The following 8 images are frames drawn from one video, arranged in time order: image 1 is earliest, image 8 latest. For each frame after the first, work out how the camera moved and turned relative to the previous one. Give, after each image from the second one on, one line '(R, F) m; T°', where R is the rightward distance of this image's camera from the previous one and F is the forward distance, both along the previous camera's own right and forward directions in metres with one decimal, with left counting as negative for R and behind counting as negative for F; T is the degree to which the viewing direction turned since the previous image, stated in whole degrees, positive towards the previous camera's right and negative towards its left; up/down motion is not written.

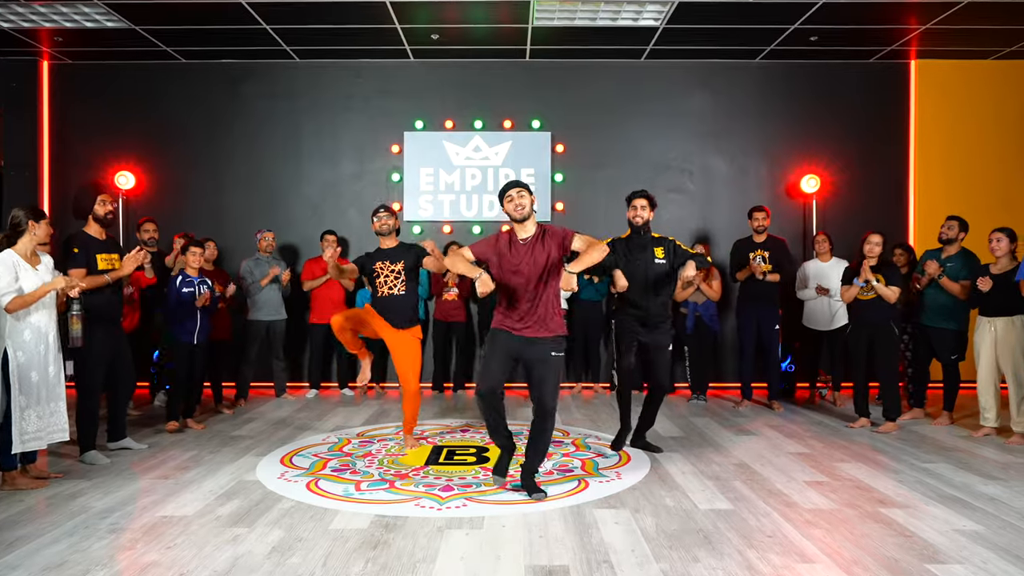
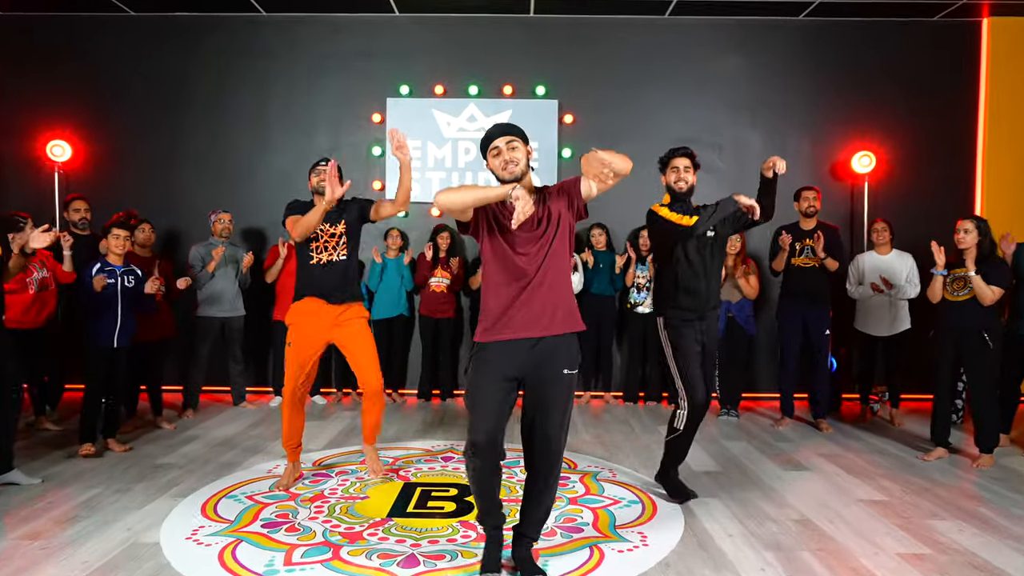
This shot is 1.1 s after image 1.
(+0.1, +0.9) m; 0°
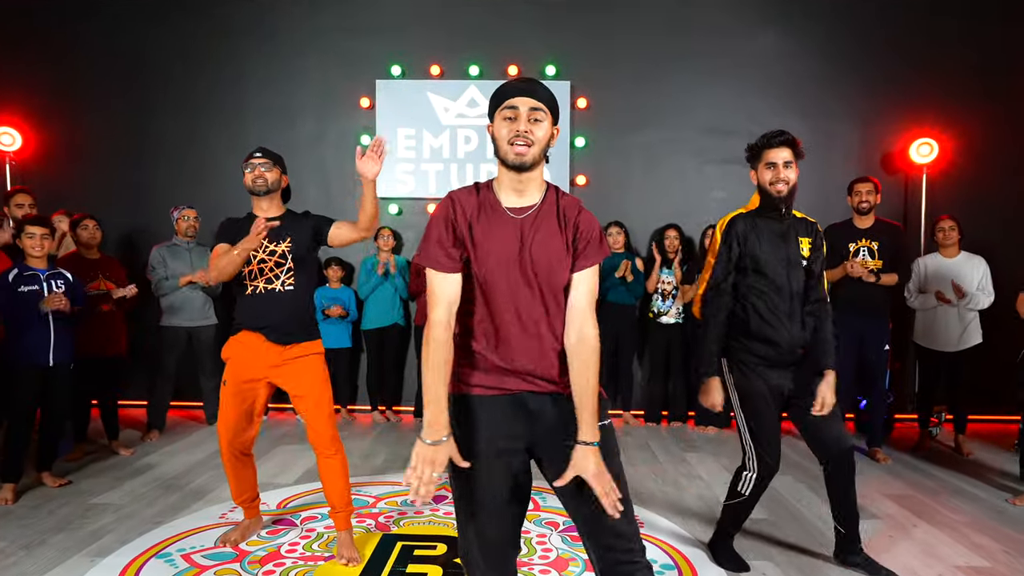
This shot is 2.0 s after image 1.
(0.0, +0.7) m; -1°
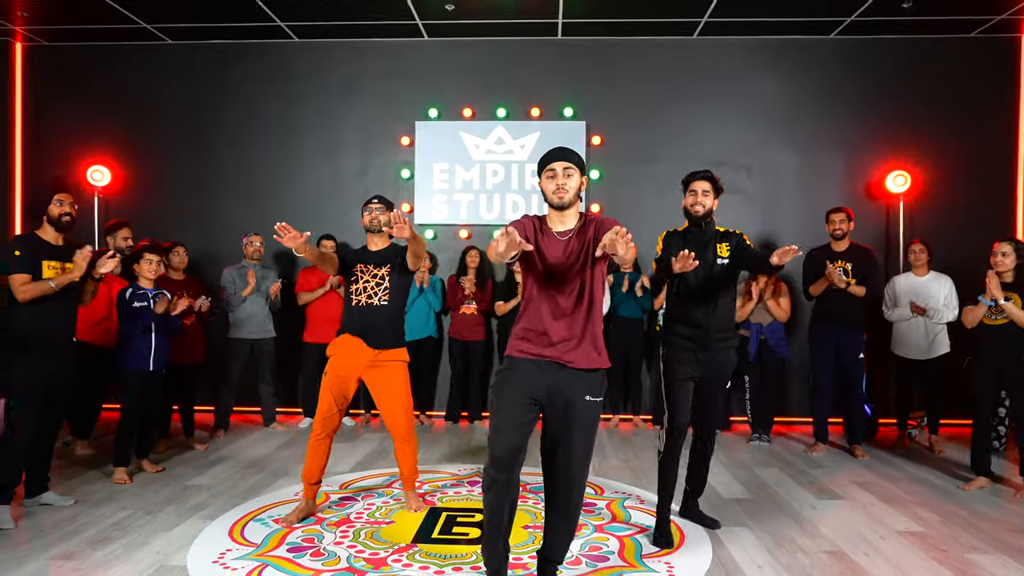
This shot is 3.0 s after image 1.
(0.0, -0.7) m; -2°
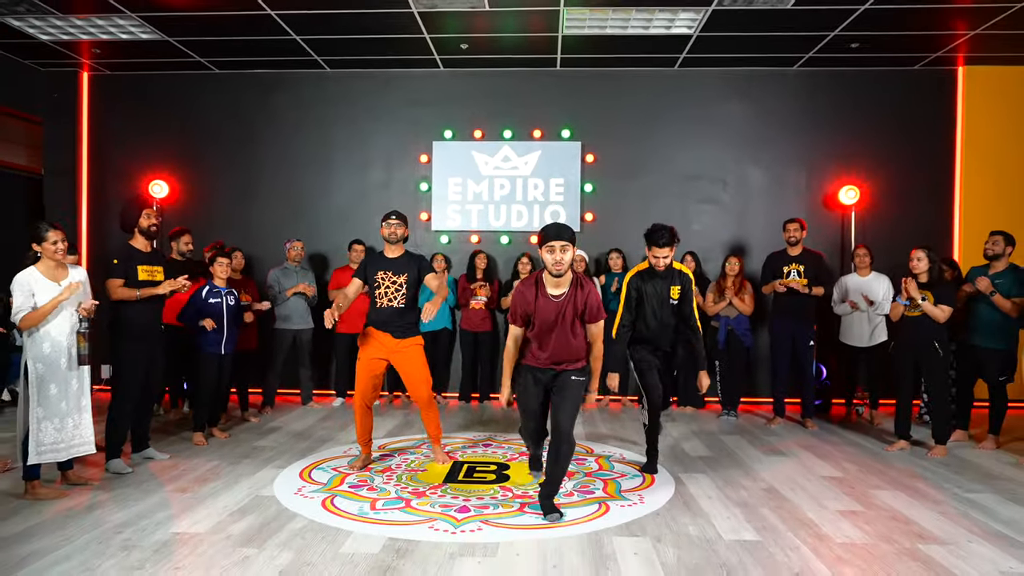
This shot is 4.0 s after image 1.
(-0.1, -0.9) m; 0°
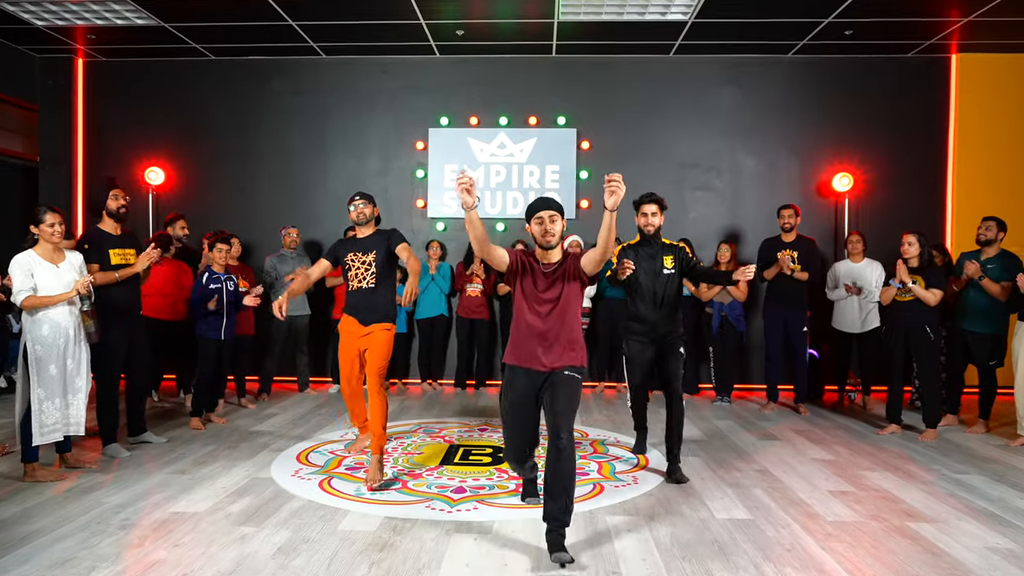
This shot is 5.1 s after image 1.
(0.0, 0.0) m; 0°
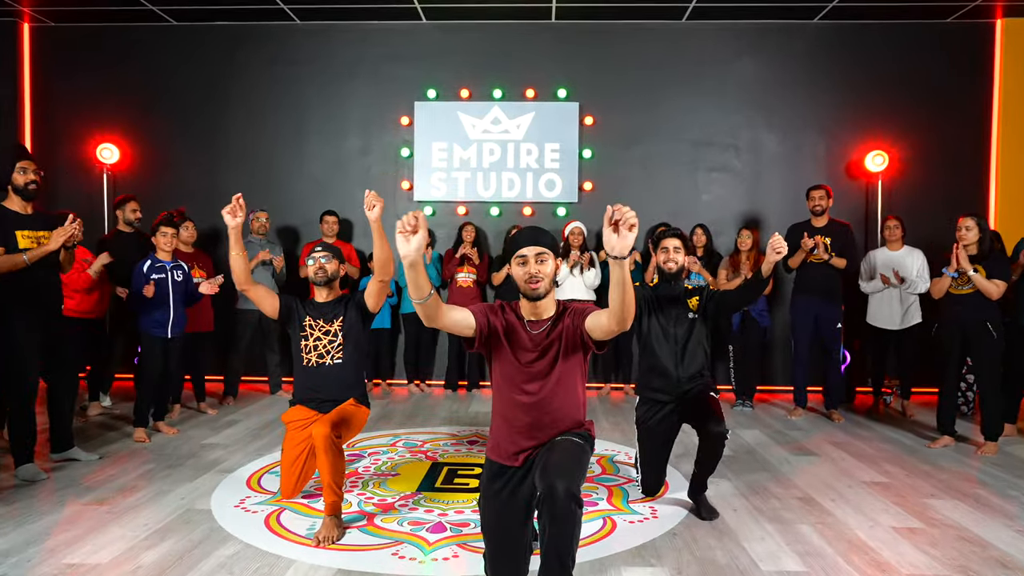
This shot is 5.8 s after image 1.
(0.0, +0.7) m; 0°
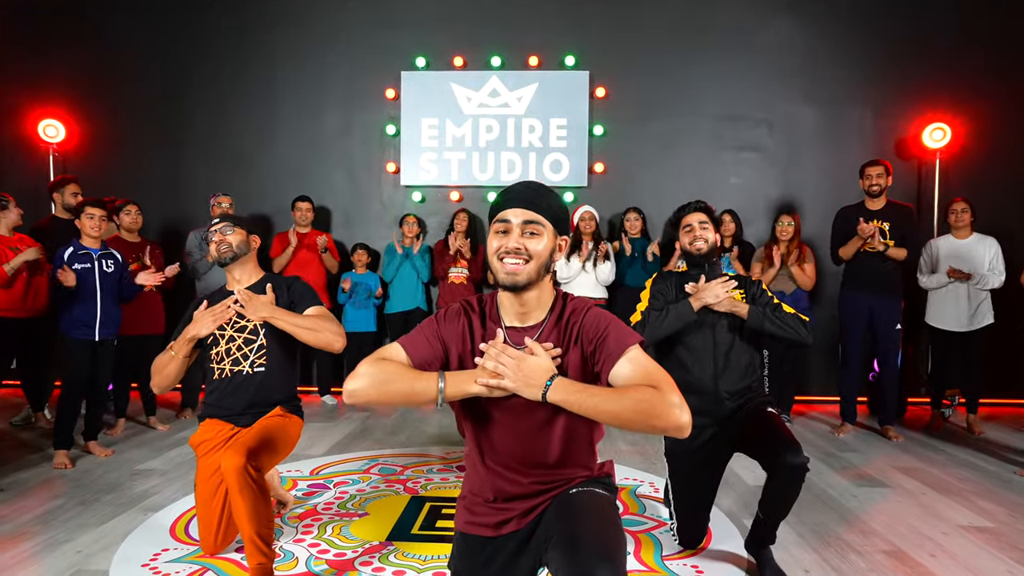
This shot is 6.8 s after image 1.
(0.0, +0.7) m; 0°
